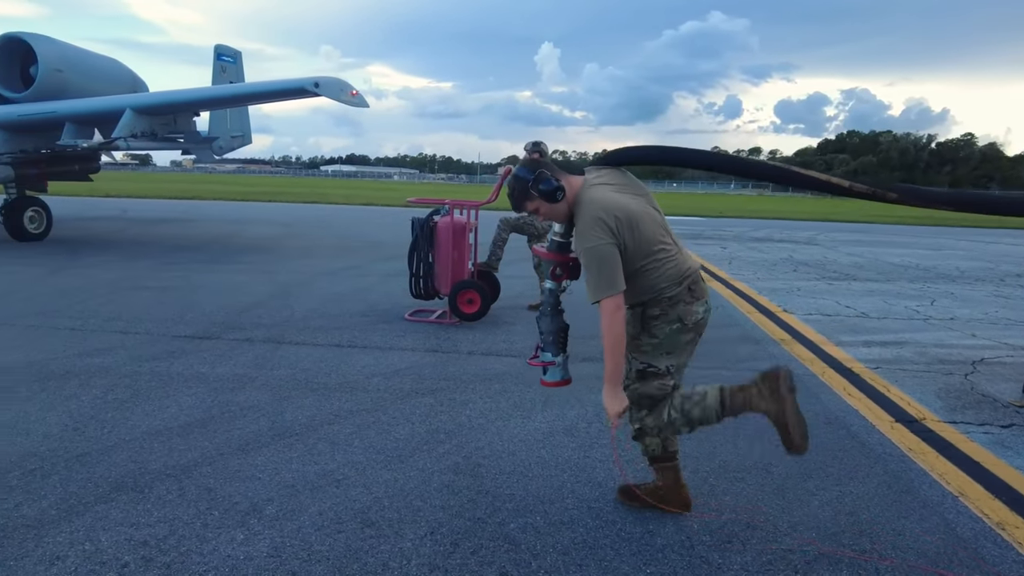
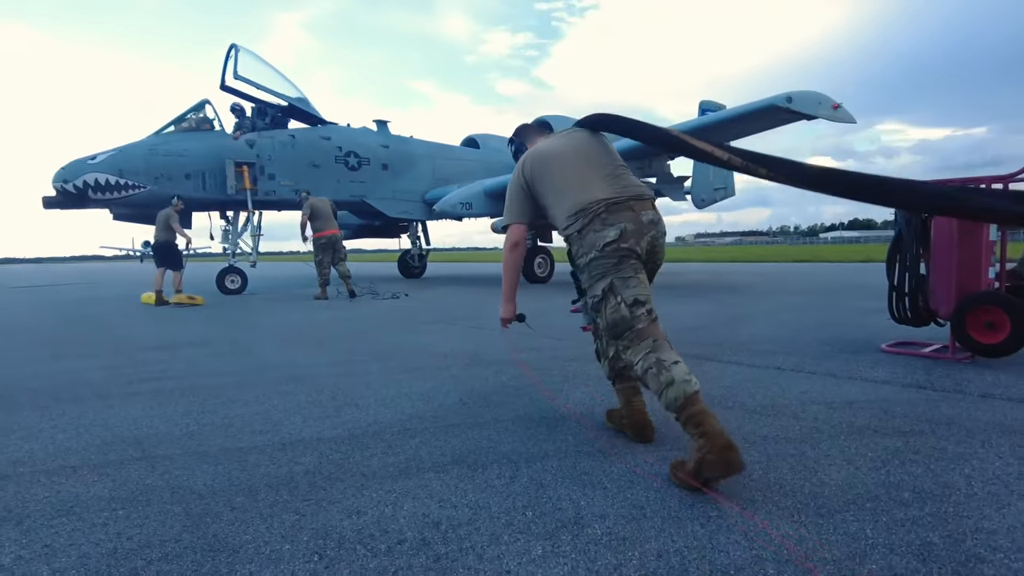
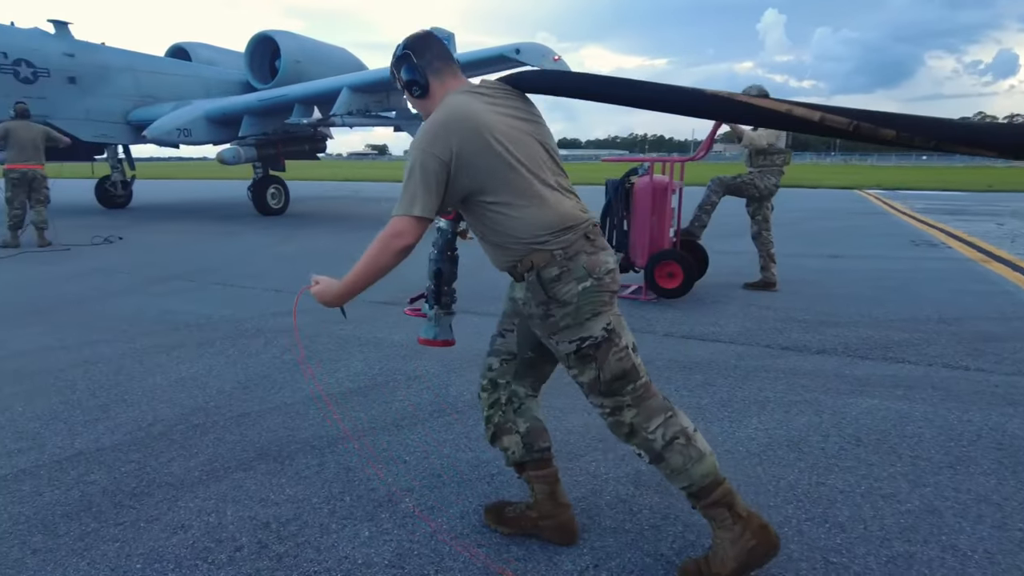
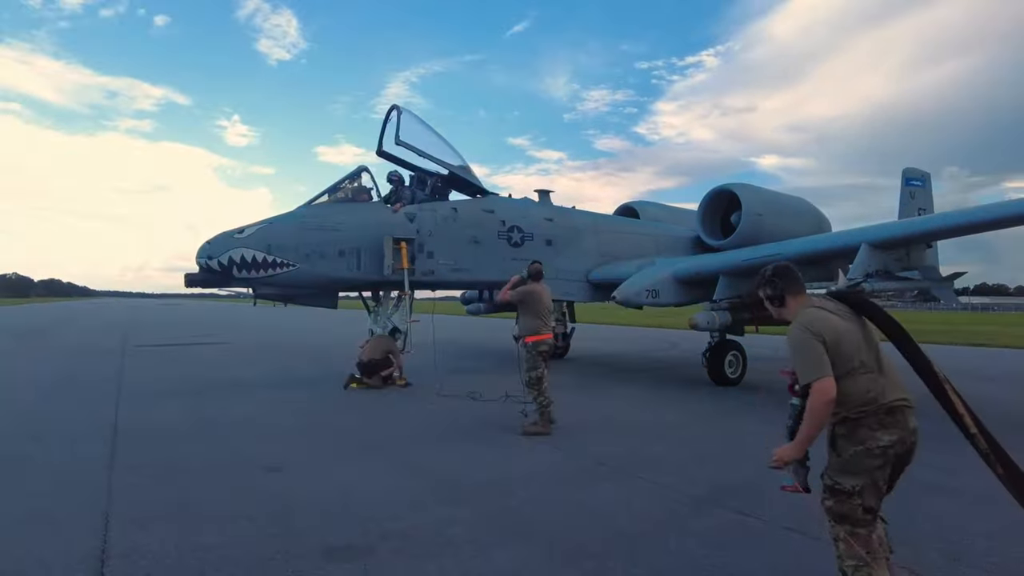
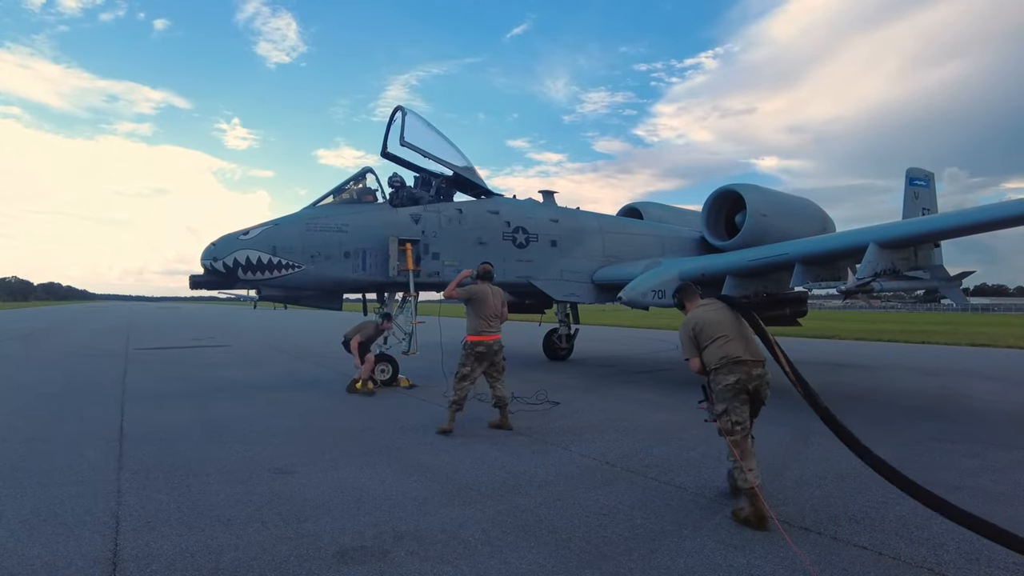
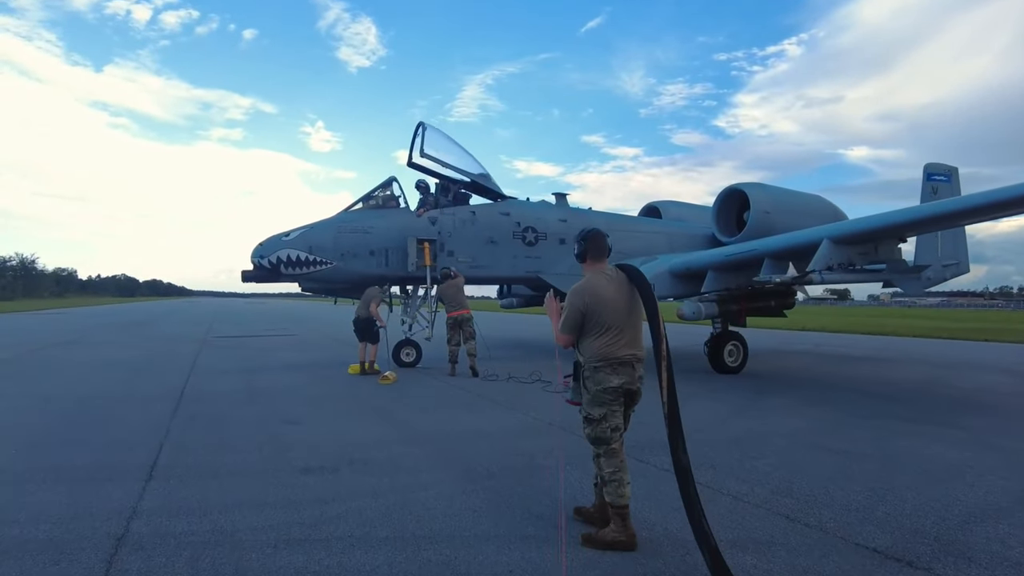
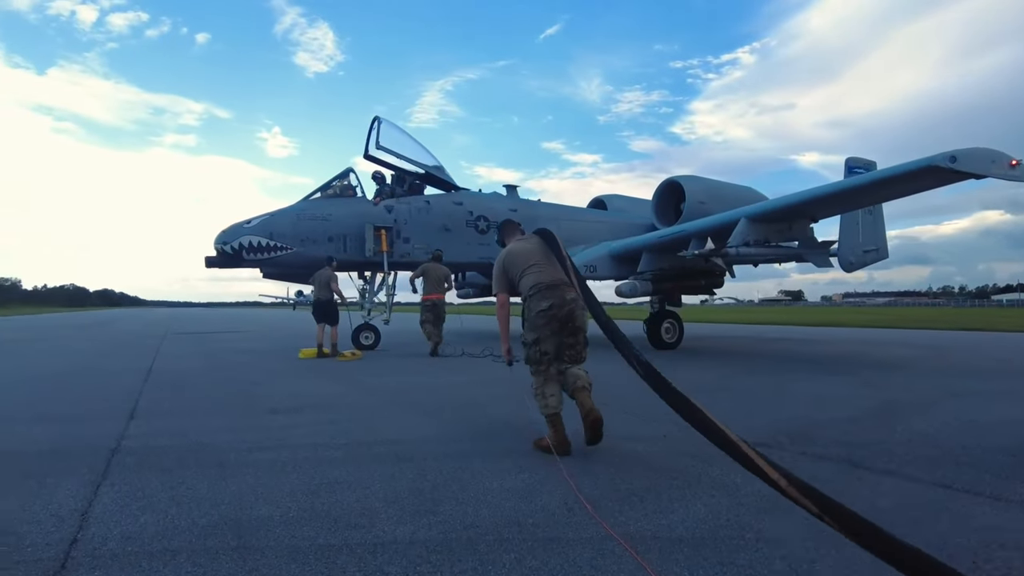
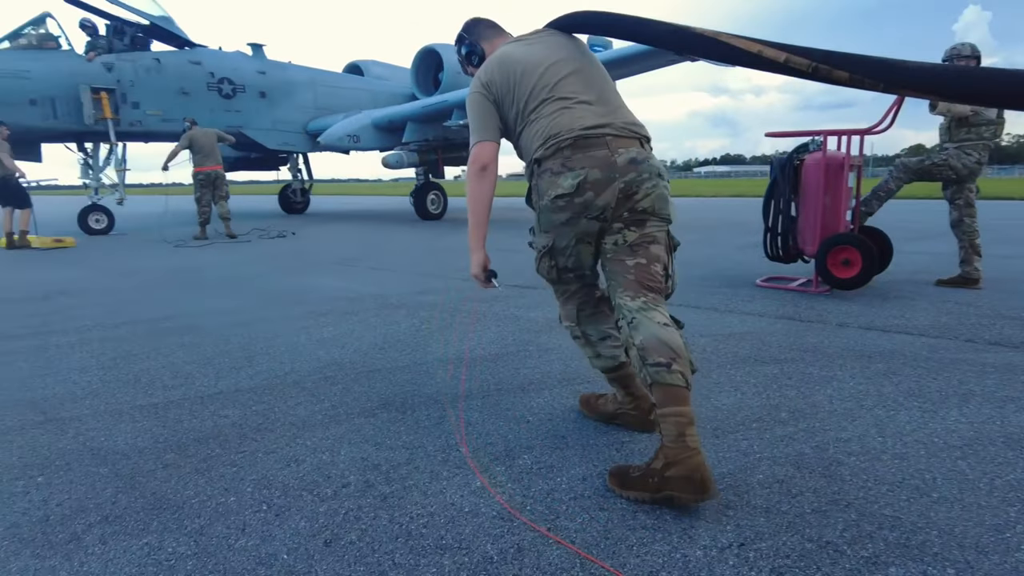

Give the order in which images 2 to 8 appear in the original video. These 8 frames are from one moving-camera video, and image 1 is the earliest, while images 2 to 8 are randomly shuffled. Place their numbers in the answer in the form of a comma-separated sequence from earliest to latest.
3, 8, 2, 7, 6, 4, 5
